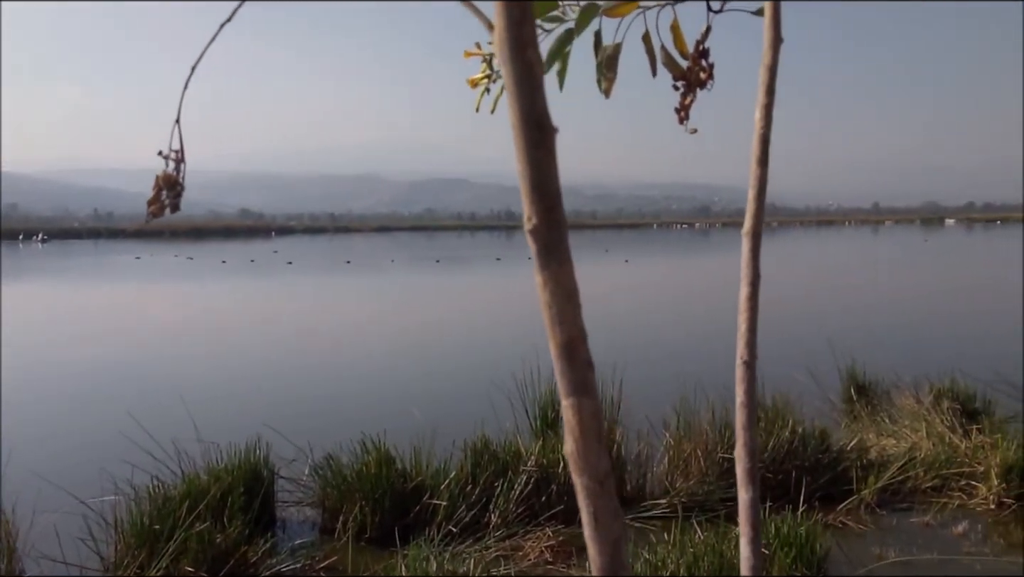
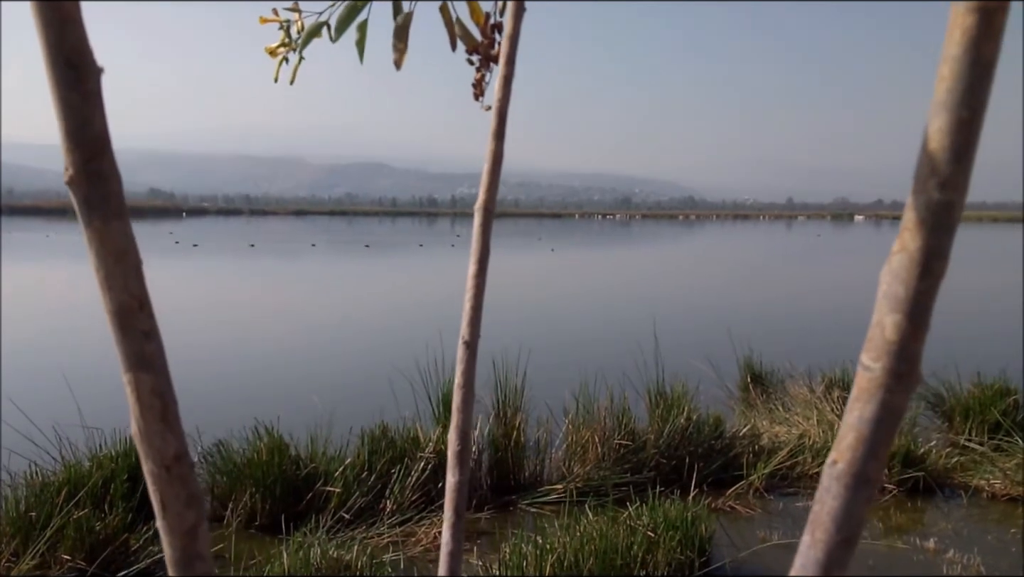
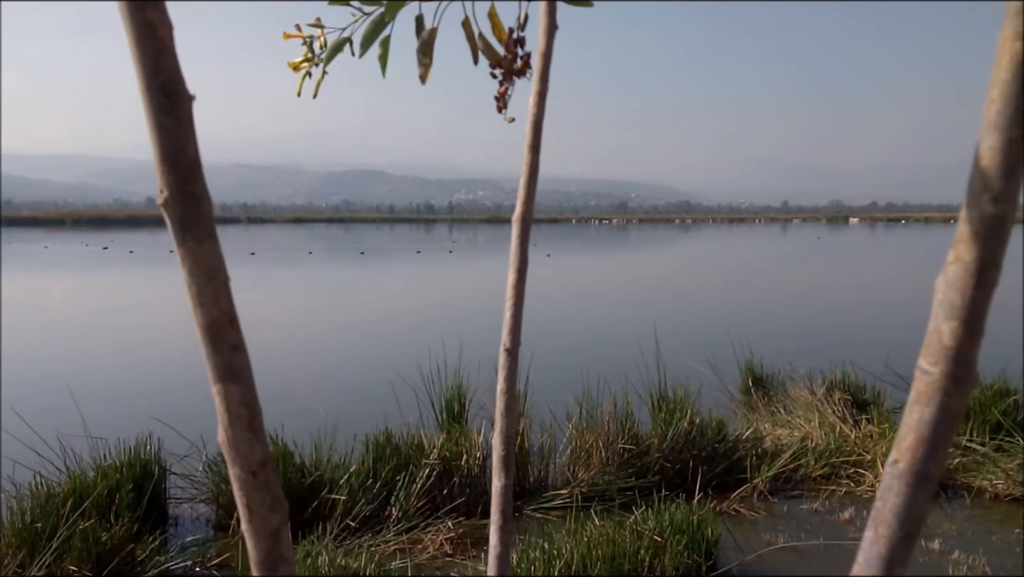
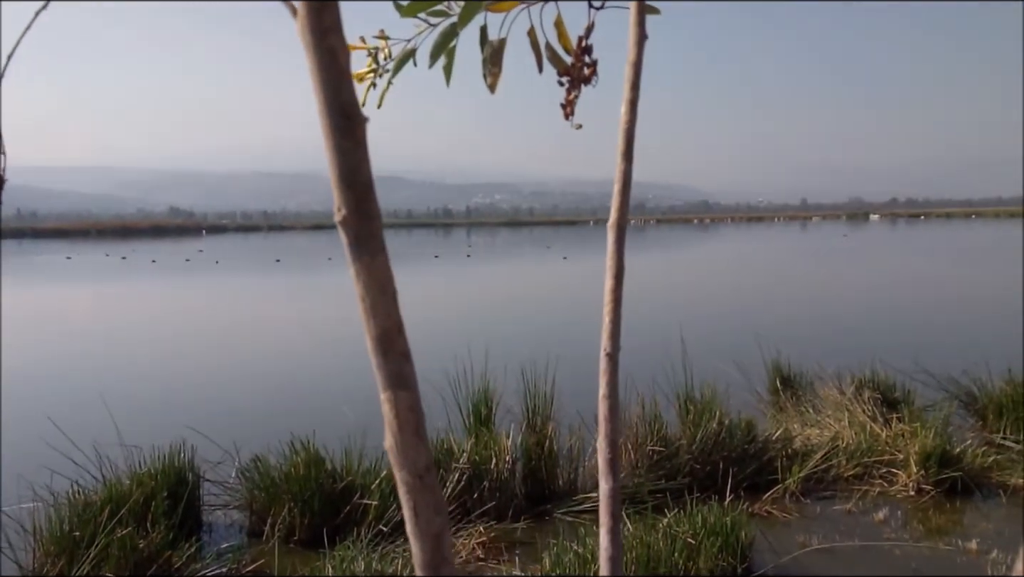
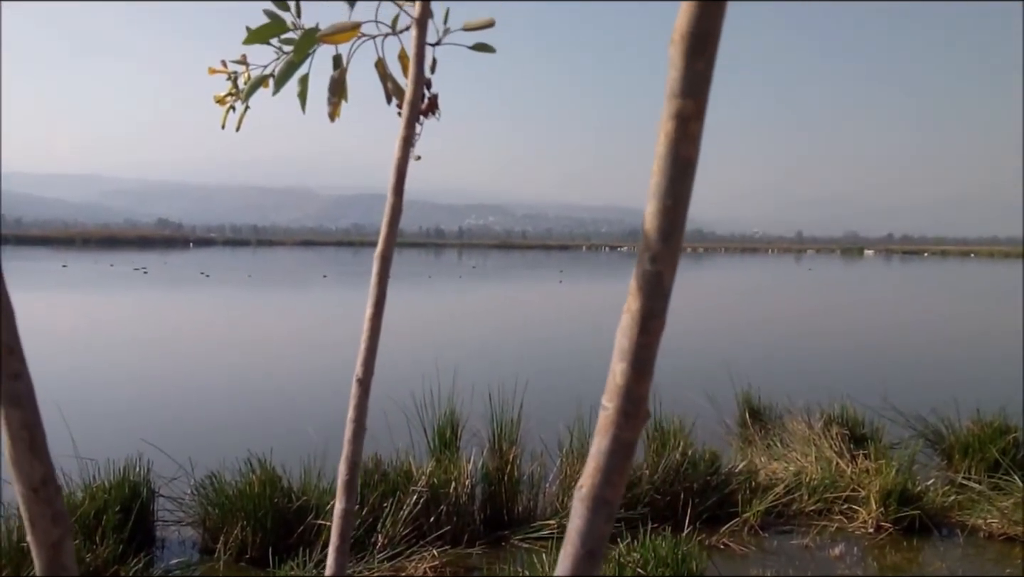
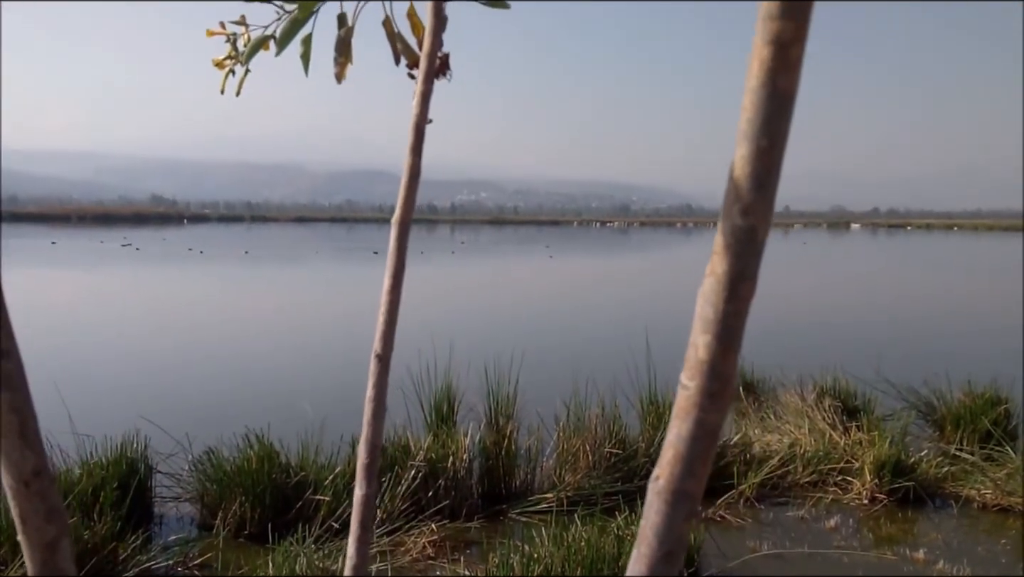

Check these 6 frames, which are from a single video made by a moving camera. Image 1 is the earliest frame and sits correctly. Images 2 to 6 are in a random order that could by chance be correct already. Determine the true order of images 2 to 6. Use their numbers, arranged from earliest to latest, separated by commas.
4, 3, 2, 6, 5
